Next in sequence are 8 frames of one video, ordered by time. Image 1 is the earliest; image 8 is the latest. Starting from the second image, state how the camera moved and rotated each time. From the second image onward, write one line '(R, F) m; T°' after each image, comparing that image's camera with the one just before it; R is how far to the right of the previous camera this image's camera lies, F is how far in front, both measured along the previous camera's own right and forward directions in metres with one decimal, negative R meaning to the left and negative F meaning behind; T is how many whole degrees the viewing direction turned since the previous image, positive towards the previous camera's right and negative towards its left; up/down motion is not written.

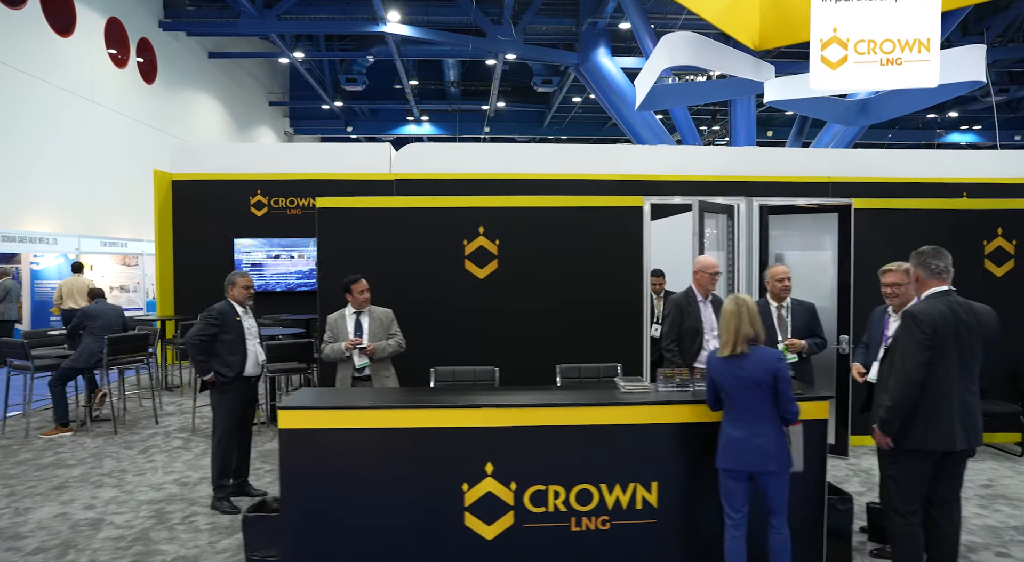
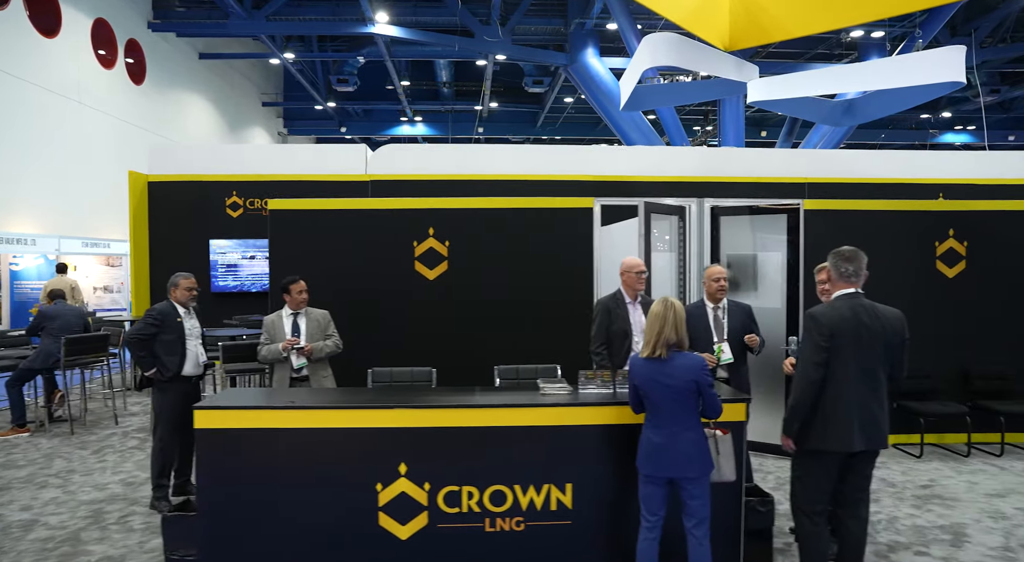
(+0.5, 0.0) m; 0°
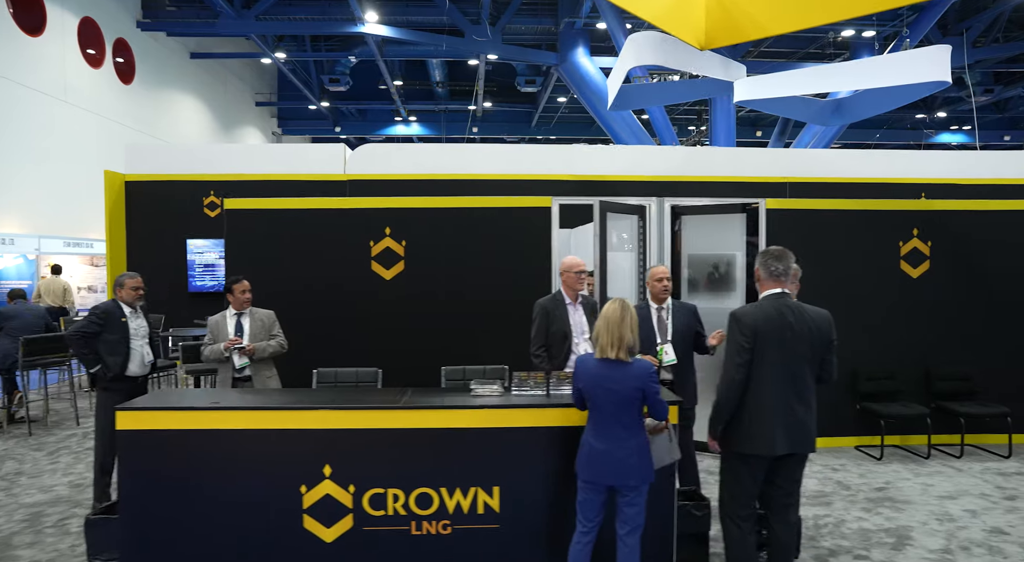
(+0.4, 0.0) m; 0°
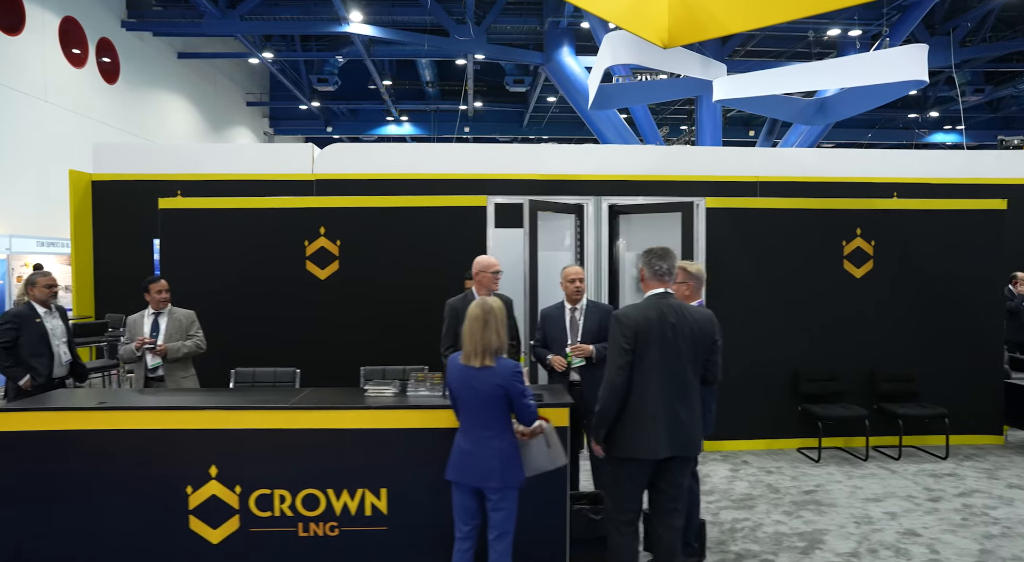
(+0.6, 0.0) m; 0°
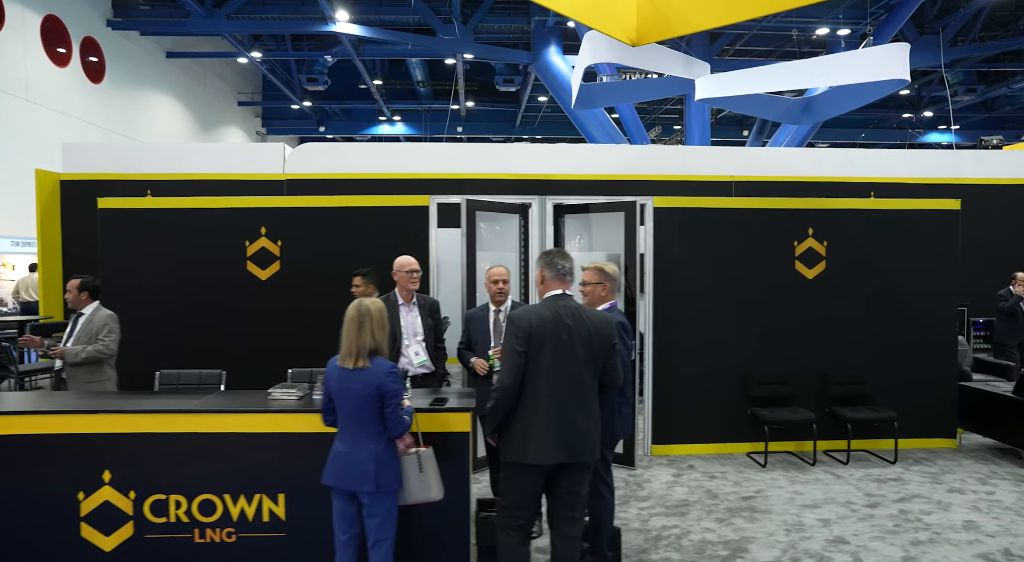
(+0.5, +0.1) m; 0°
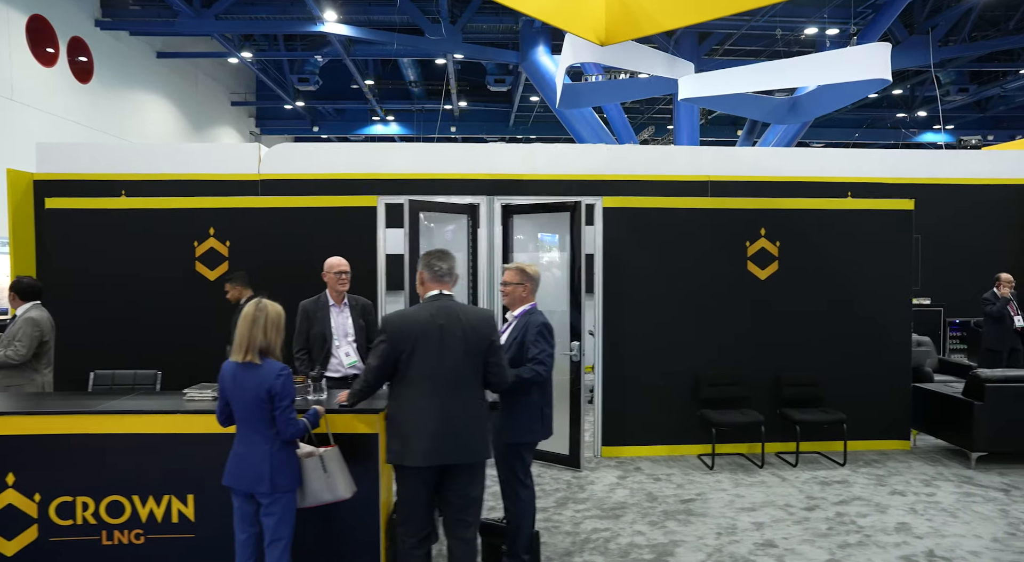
(+0.5, 0.0) m; 0°
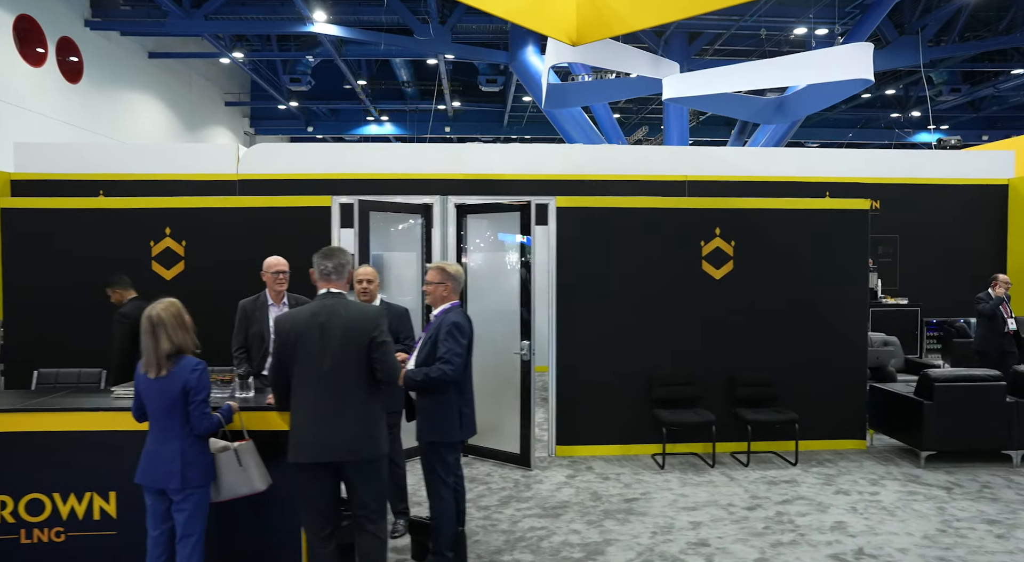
(+0.4, 0.0) m; 0°
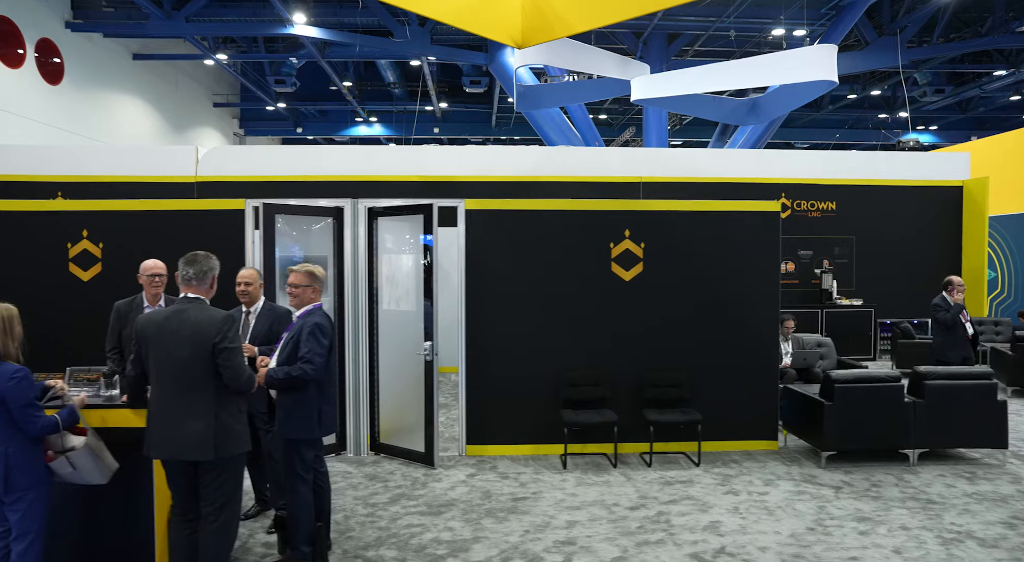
(+0.8, -0.1) m; 0°
